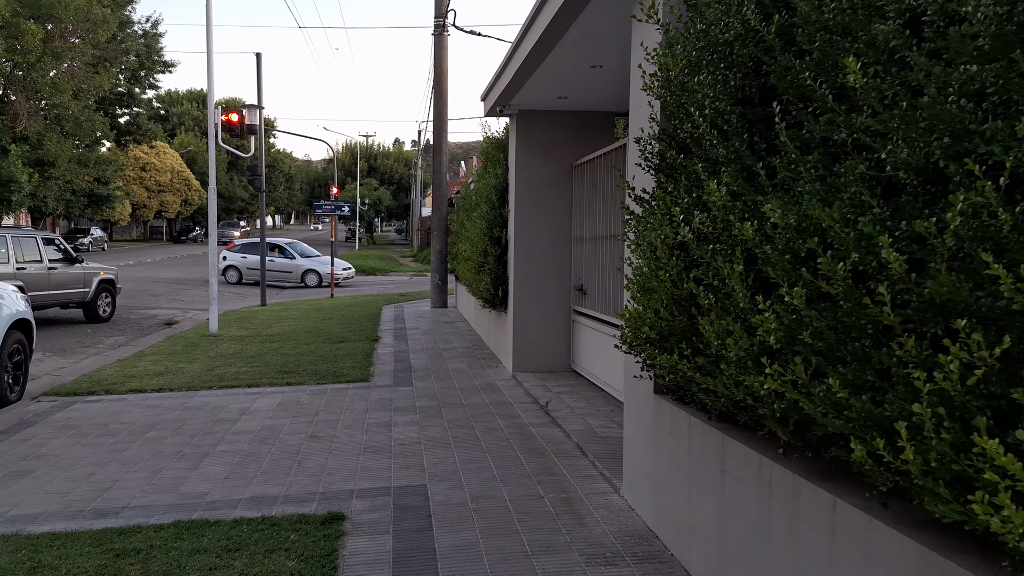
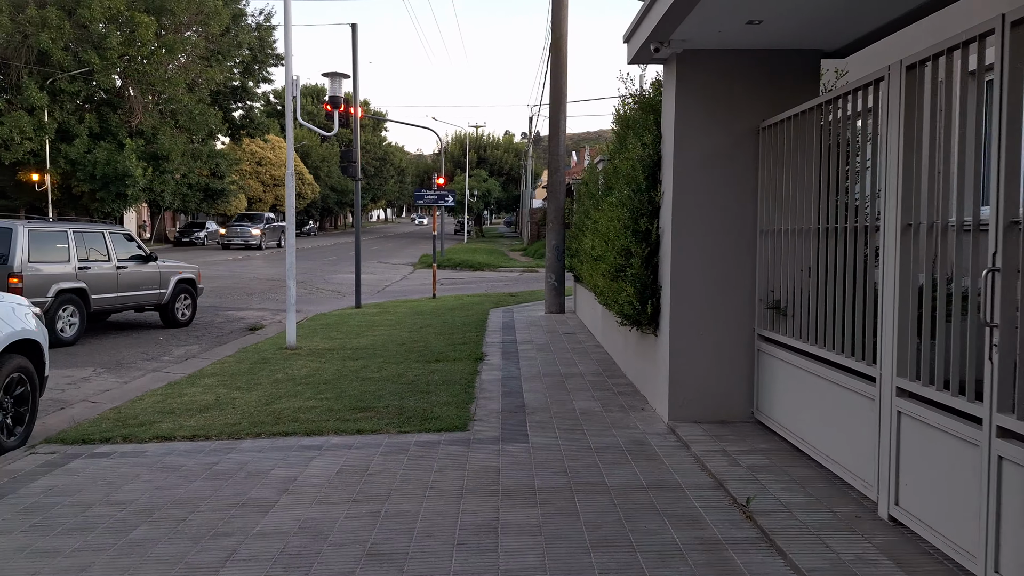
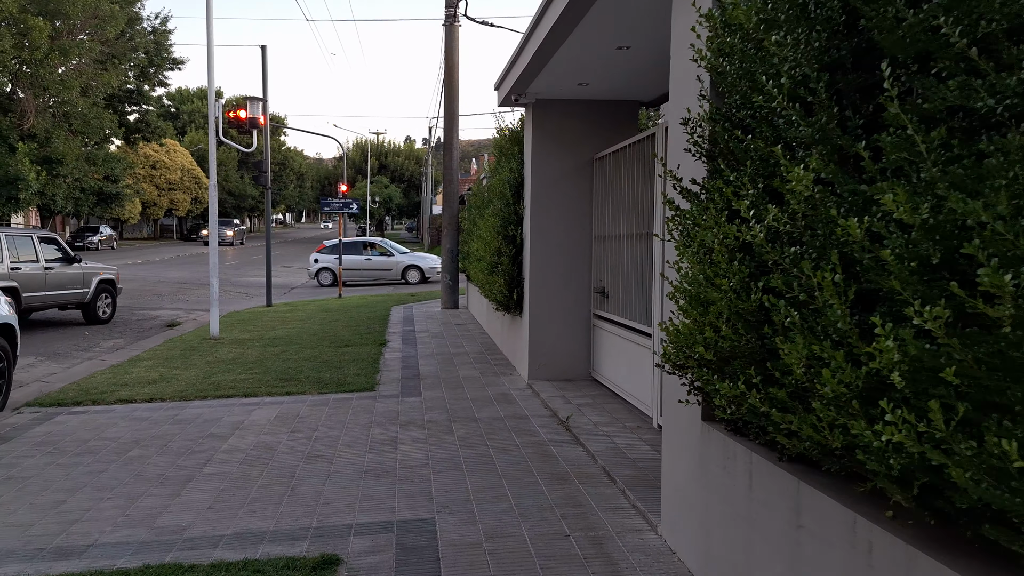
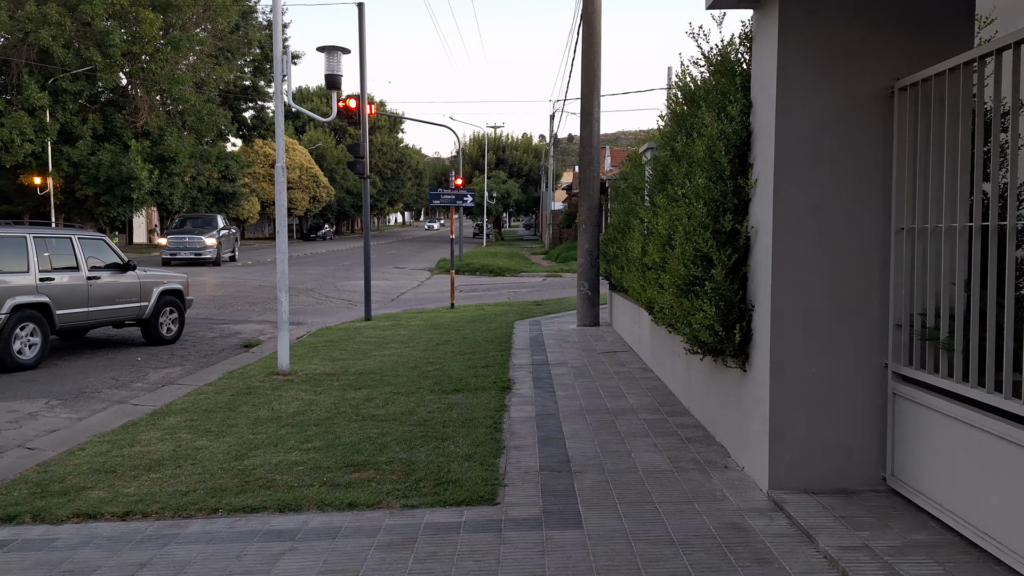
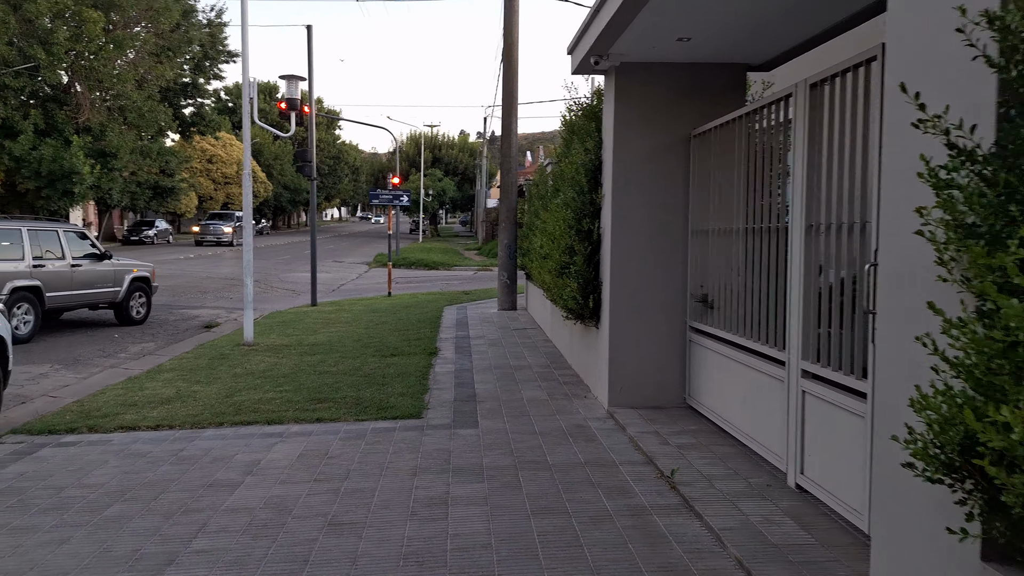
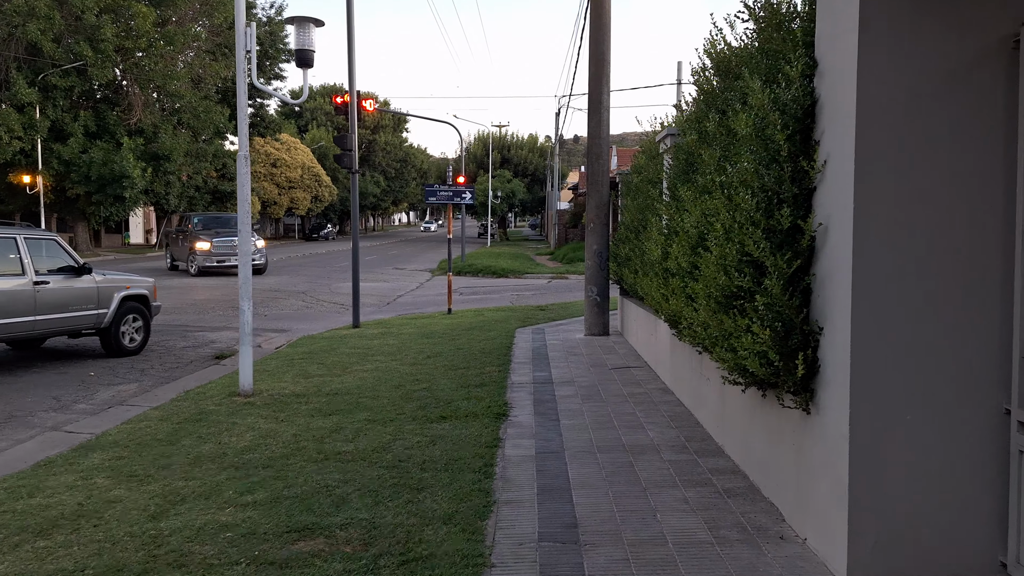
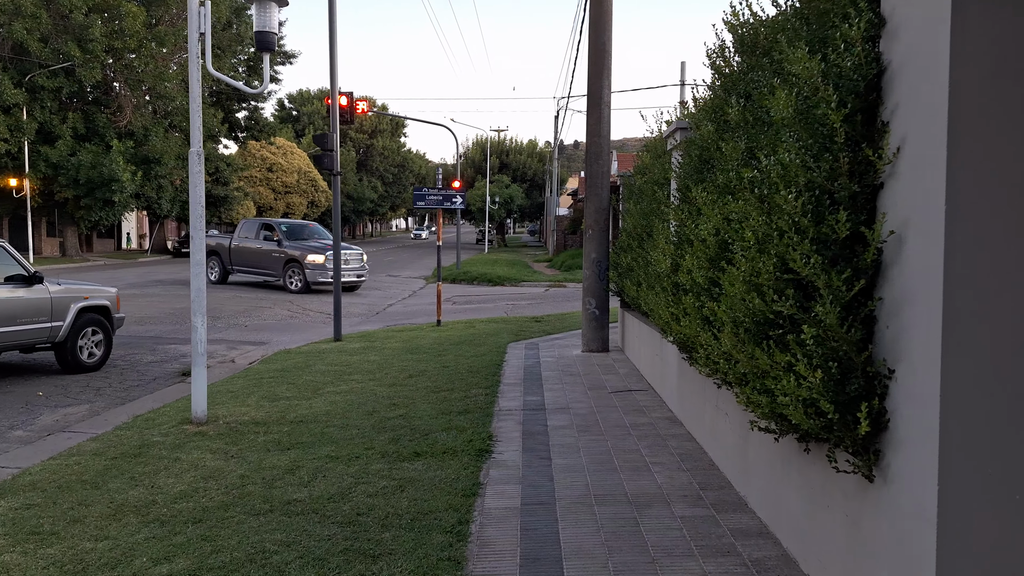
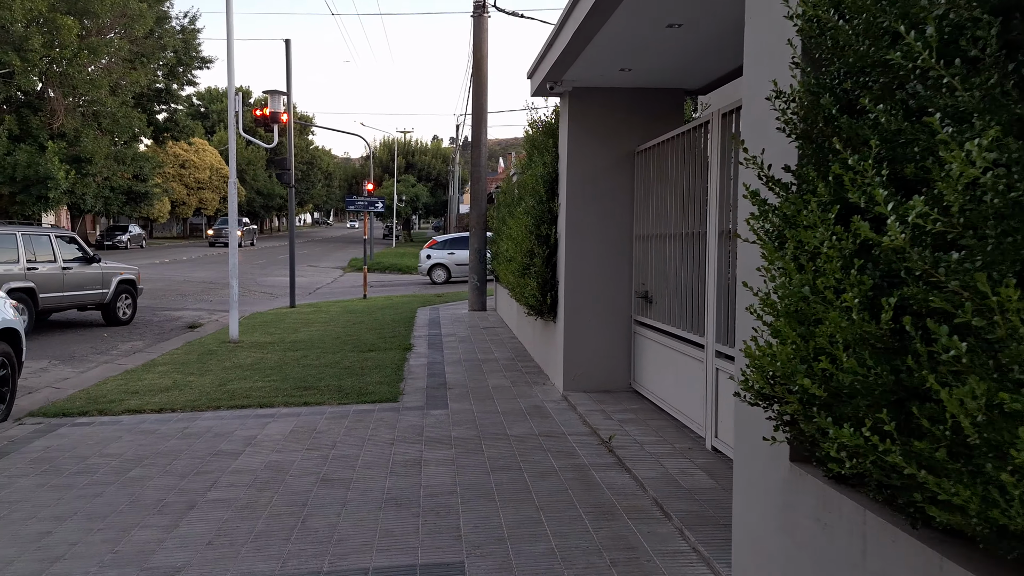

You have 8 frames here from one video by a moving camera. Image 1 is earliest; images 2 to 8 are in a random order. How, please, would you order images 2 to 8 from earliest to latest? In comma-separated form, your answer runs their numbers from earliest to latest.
3, 8, 5, 2, 4, 6, 7
